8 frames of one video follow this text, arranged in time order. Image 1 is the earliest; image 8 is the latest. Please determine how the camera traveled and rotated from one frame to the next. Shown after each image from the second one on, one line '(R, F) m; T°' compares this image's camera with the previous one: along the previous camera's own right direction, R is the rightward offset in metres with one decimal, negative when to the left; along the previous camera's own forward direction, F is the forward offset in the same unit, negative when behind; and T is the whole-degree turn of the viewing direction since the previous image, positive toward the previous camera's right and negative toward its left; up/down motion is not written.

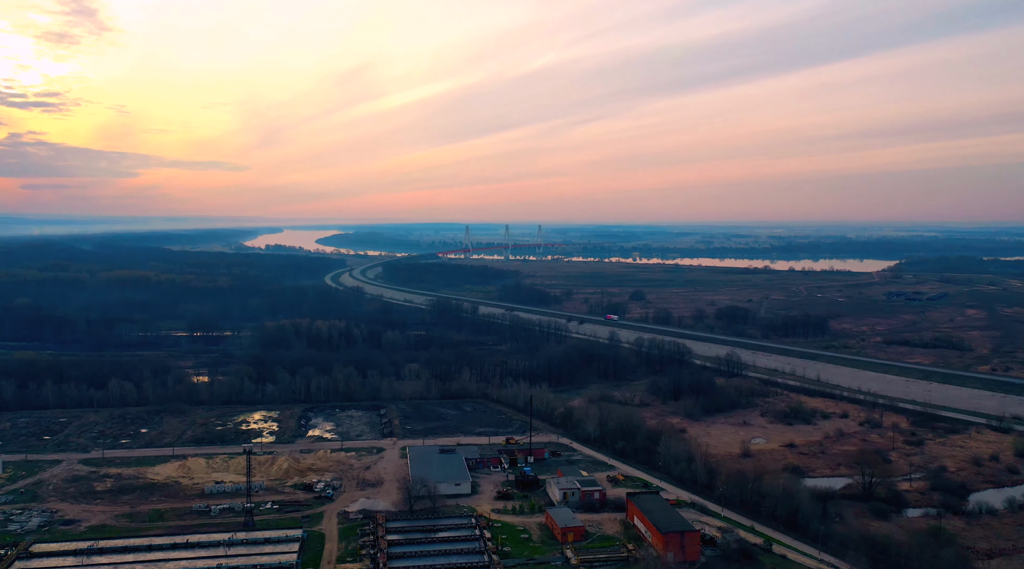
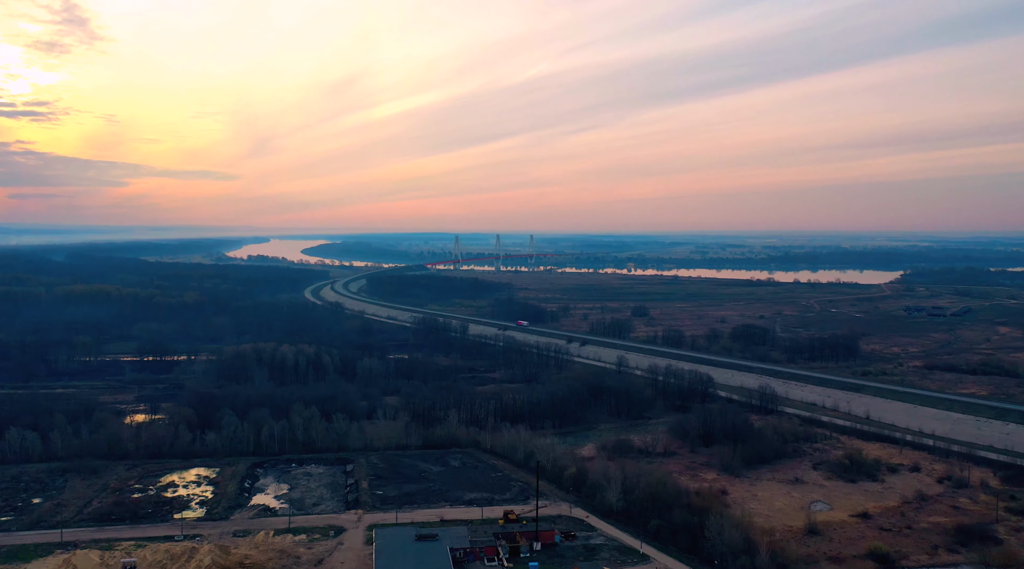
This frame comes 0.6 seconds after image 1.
(-0.2, +5.2) m; +1°
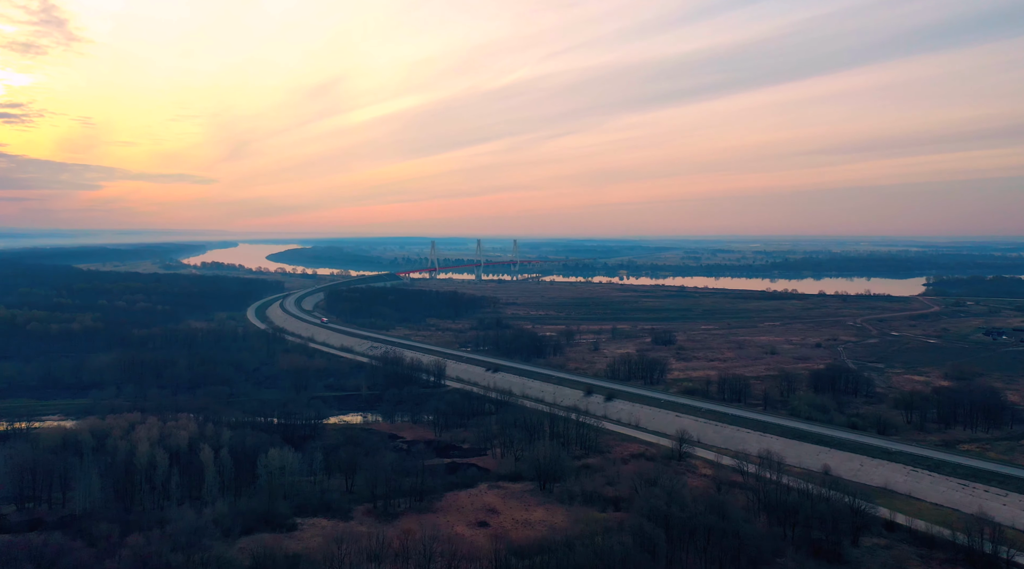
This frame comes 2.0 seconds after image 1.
(-0.7, +13.5) m; +2°
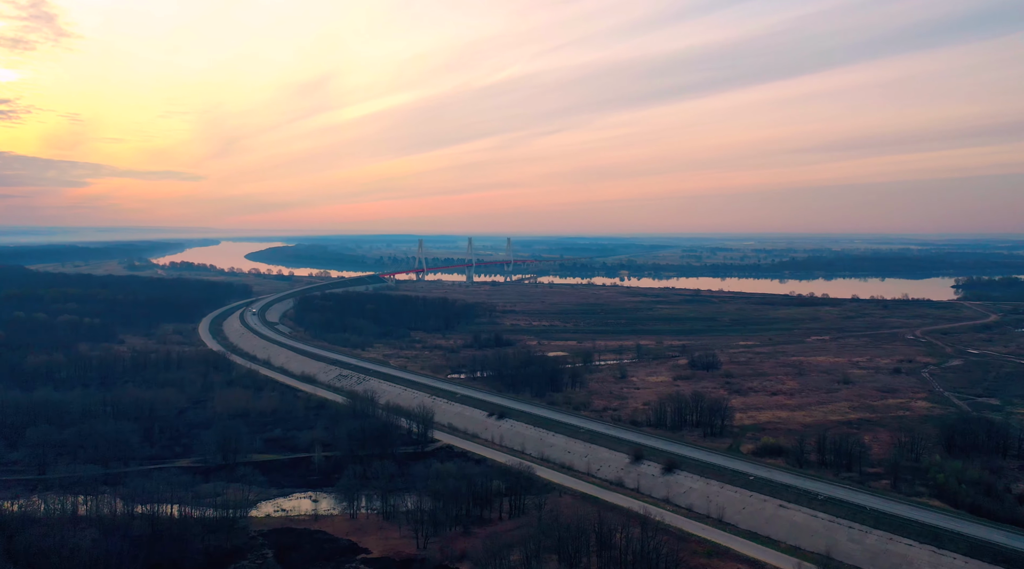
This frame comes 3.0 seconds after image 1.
(-0.7, +9.6) m; +1°
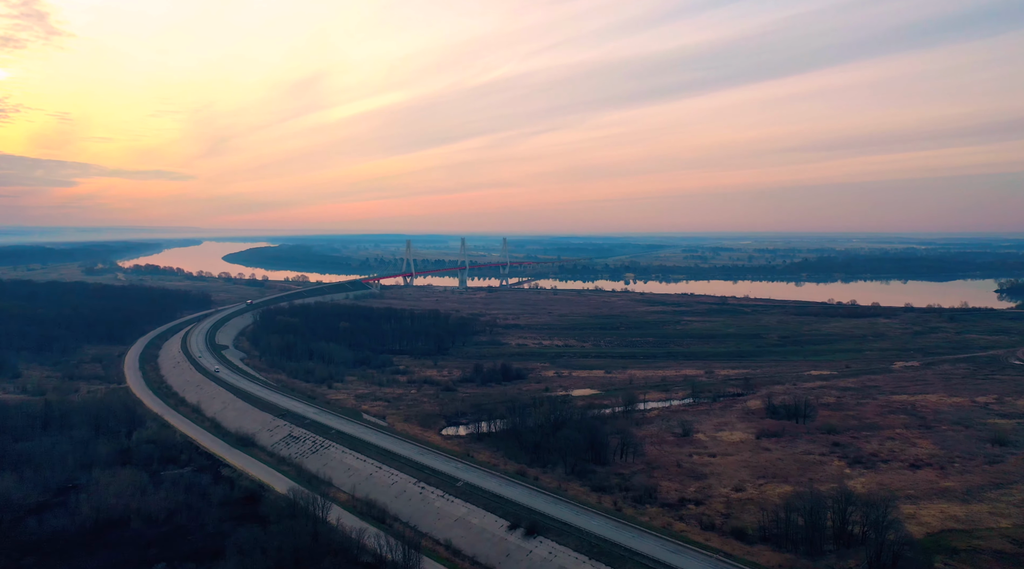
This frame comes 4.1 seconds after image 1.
(-0.9, +10.6) m; +1°
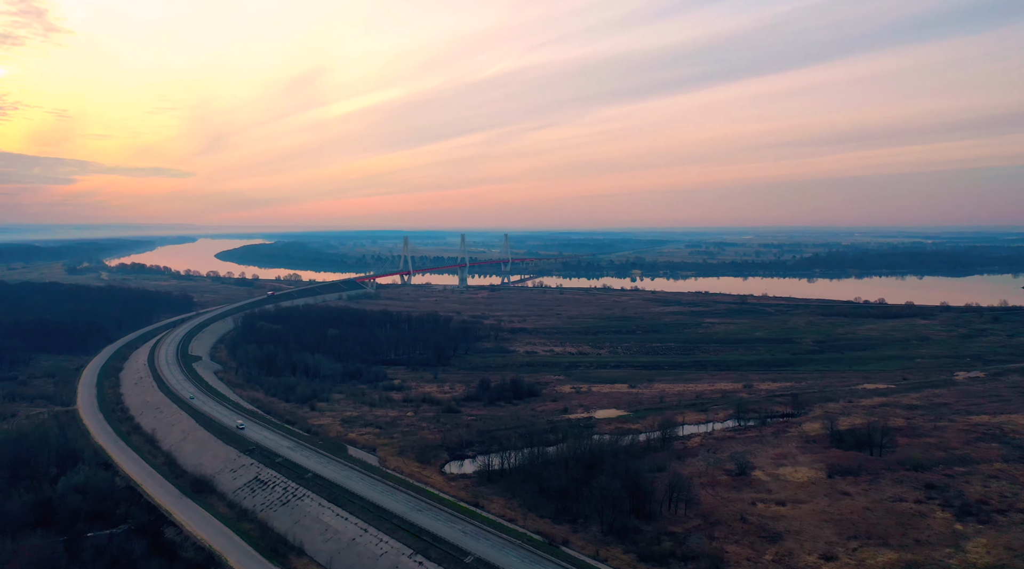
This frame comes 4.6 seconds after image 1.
(-0.5, +4.9) m; 0°
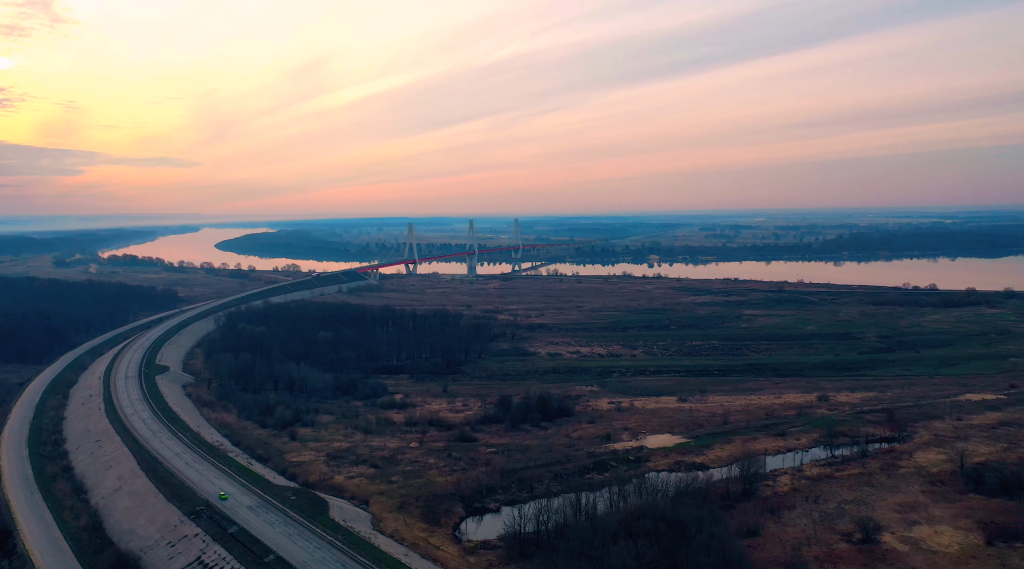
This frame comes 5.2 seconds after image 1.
(-0.6, +6.0) m; -1°
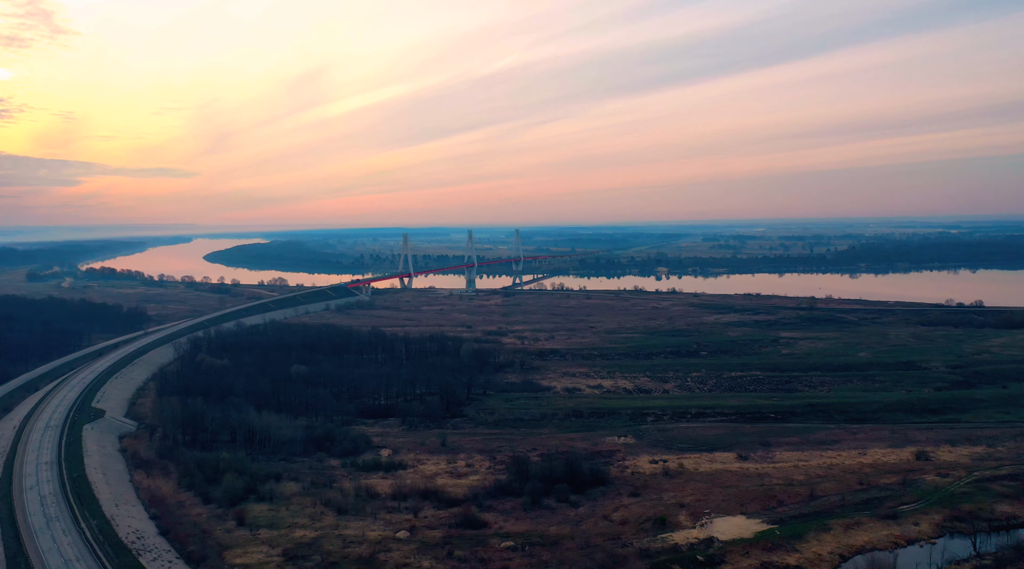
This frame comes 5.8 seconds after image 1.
(-0.5, +5.9) m; 0°
